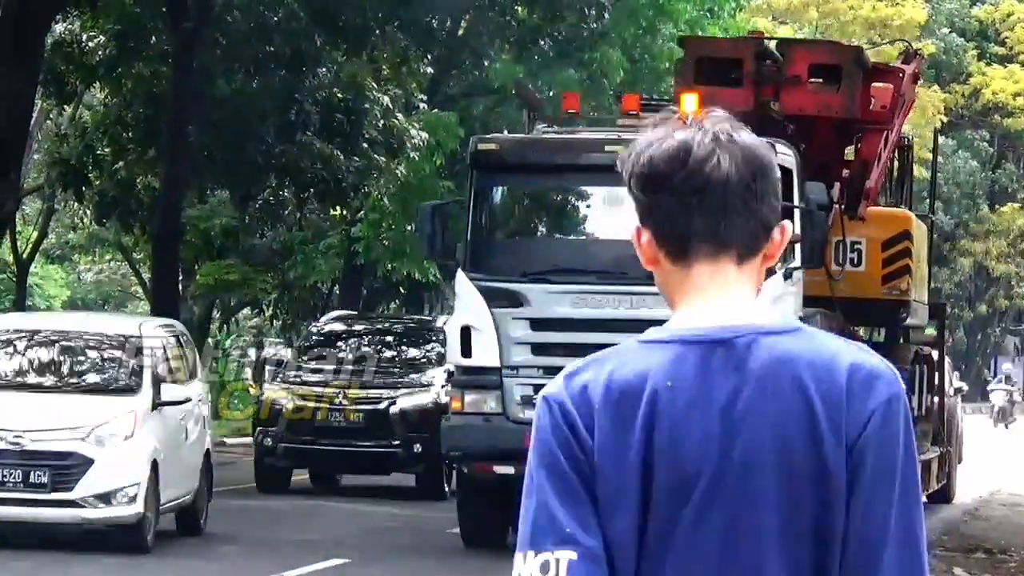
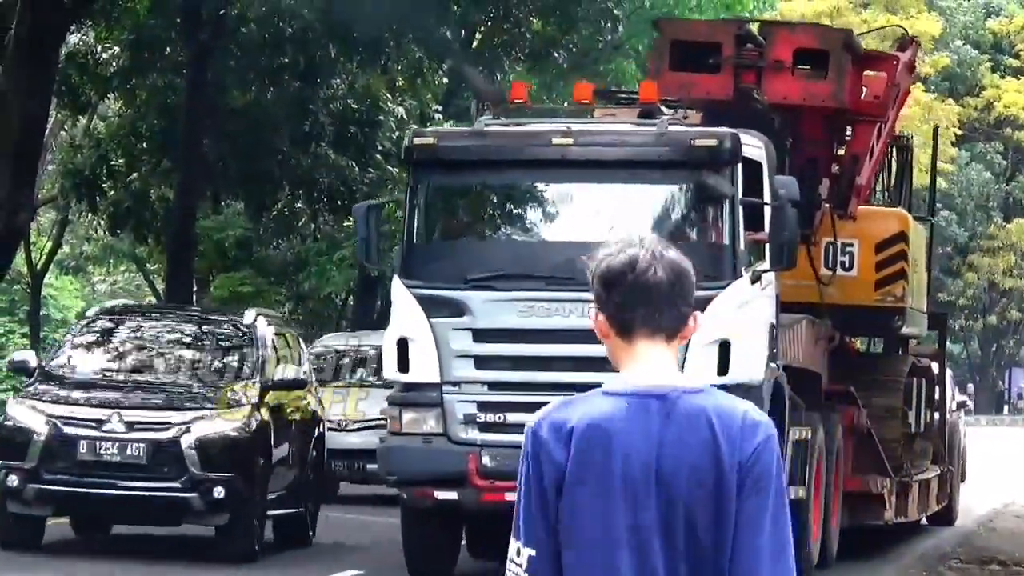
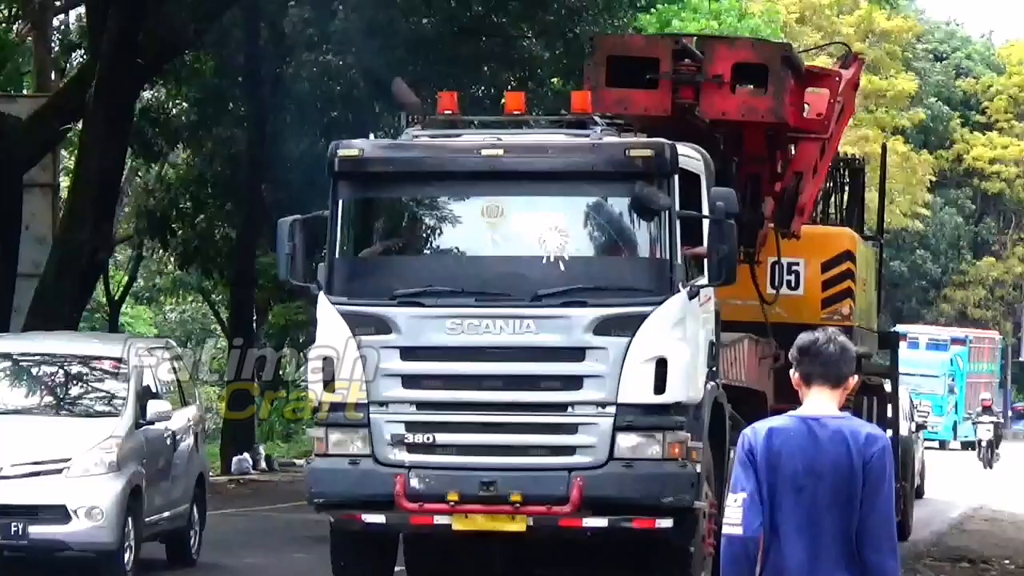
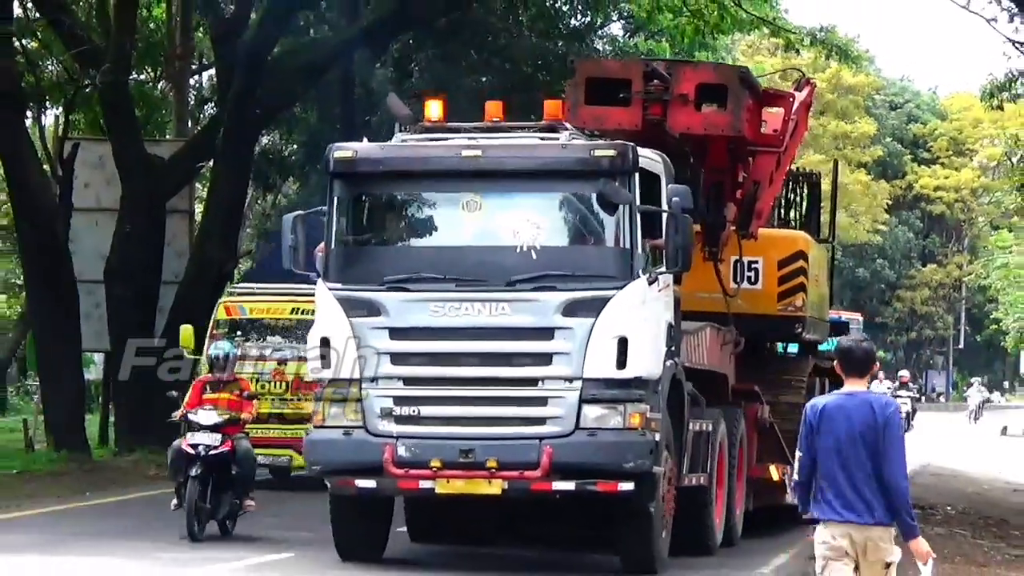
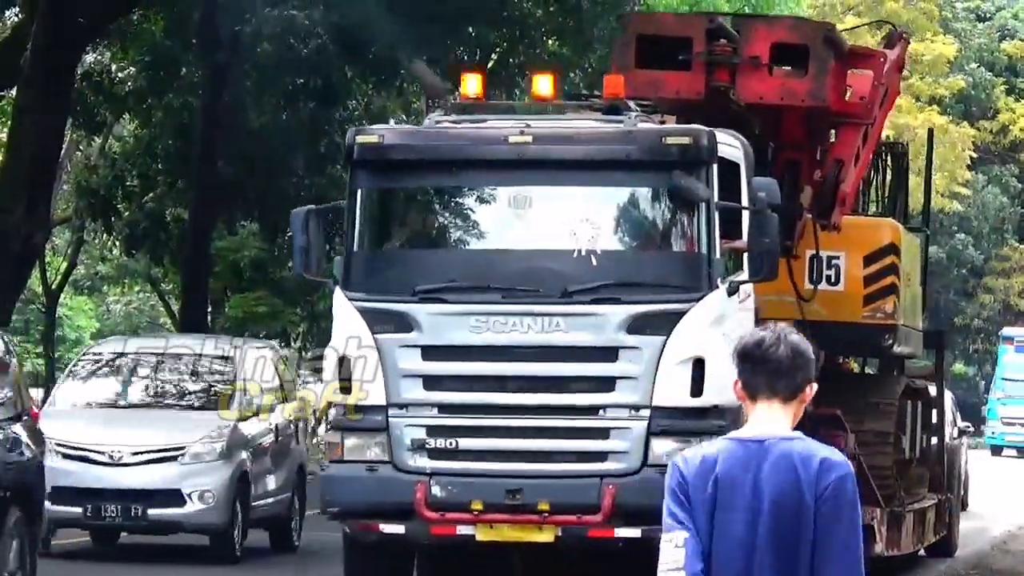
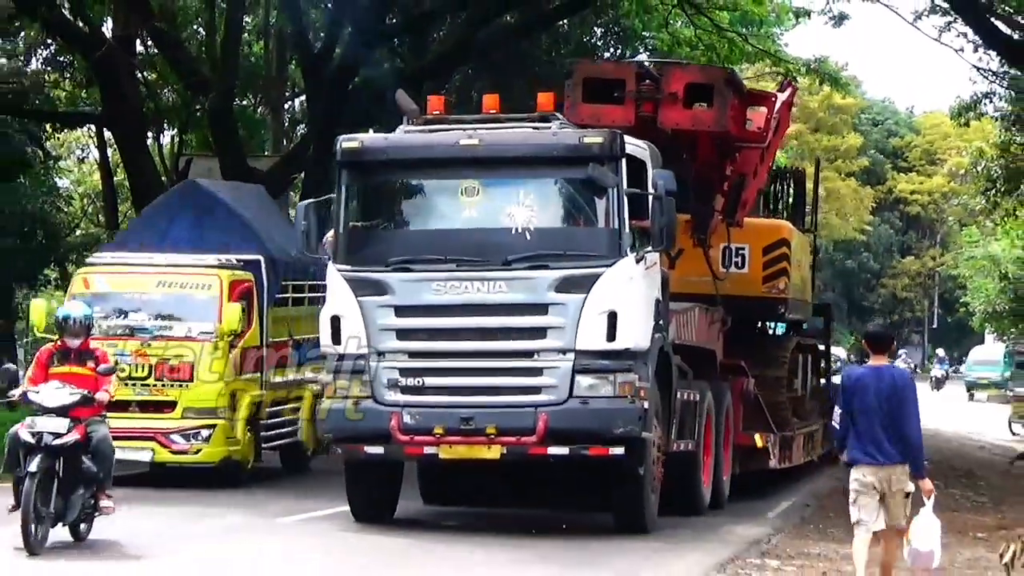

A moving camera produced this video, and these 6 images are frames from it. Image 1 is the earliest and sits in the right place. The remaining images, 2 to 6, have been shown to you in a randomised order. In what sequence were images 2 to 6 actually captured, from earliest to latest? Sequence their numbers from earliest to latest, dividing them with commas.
2, 5, 3, 4, 6
